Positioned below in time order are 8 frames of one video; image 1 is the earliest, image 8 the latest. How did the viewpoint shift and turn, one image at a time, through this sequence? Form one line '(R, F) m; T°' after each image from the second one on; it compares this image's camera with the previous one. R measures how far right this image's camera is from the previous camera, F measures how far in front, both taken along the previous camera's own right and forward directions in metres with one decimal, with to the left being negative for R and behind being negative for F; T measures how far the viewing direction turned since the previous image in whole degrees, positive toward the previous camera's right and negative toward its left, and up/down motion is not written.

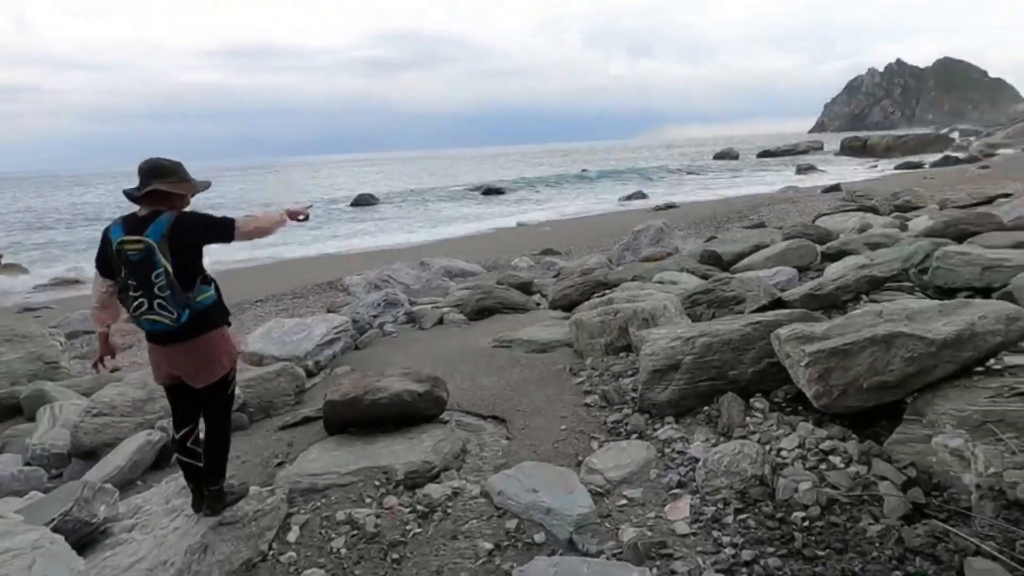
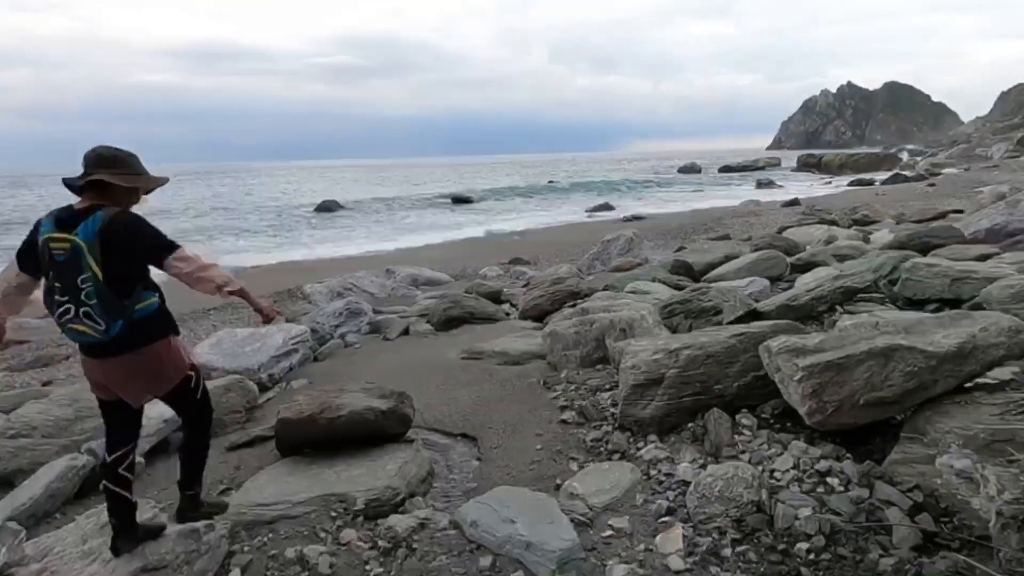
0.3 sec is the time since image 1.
(0.0, +0.3) m; +4°
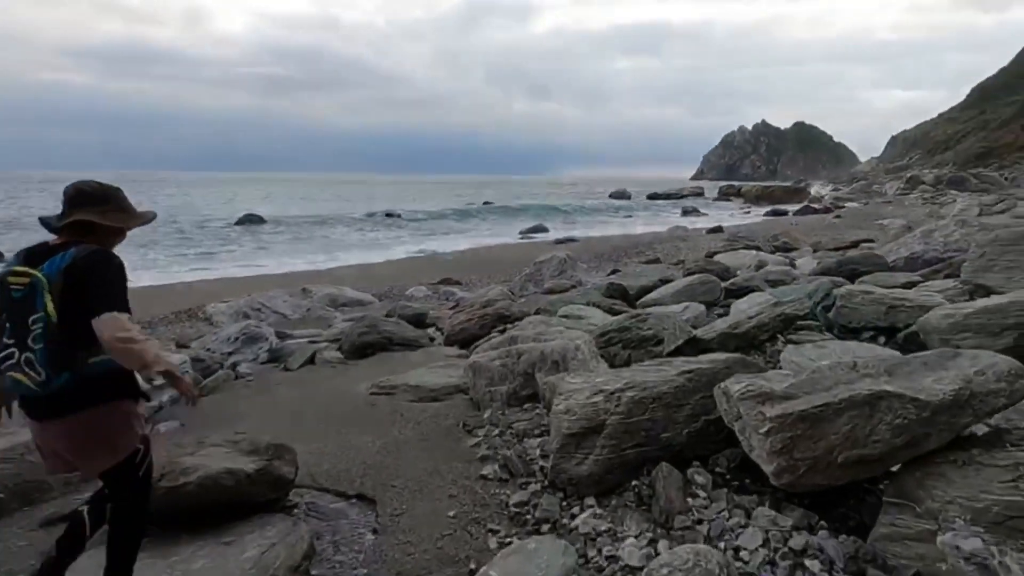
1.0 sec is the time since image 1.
(+0.2, +0.8) m; +7°
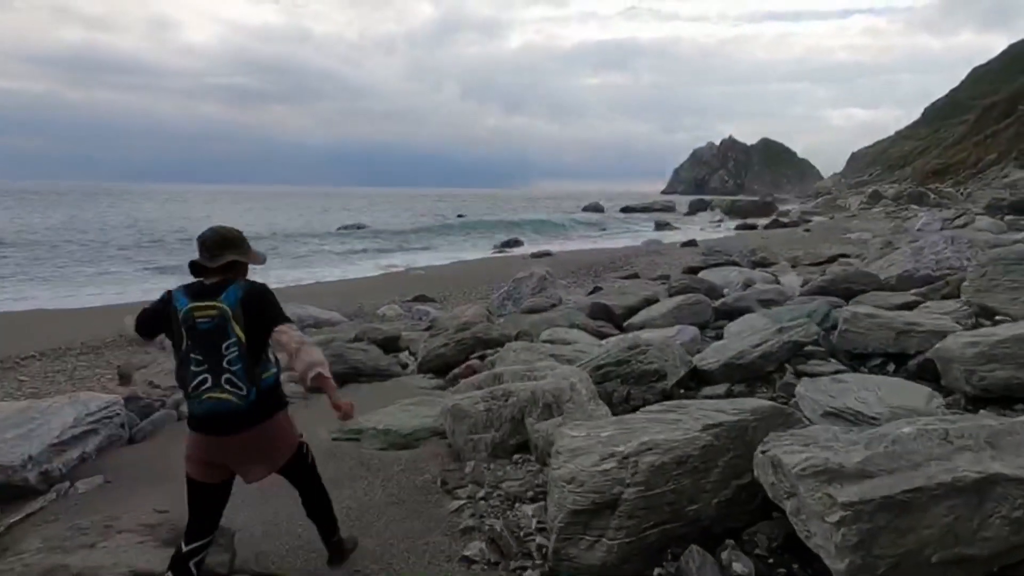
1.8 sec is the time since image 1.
(-0.1, +0.7) m; +3°
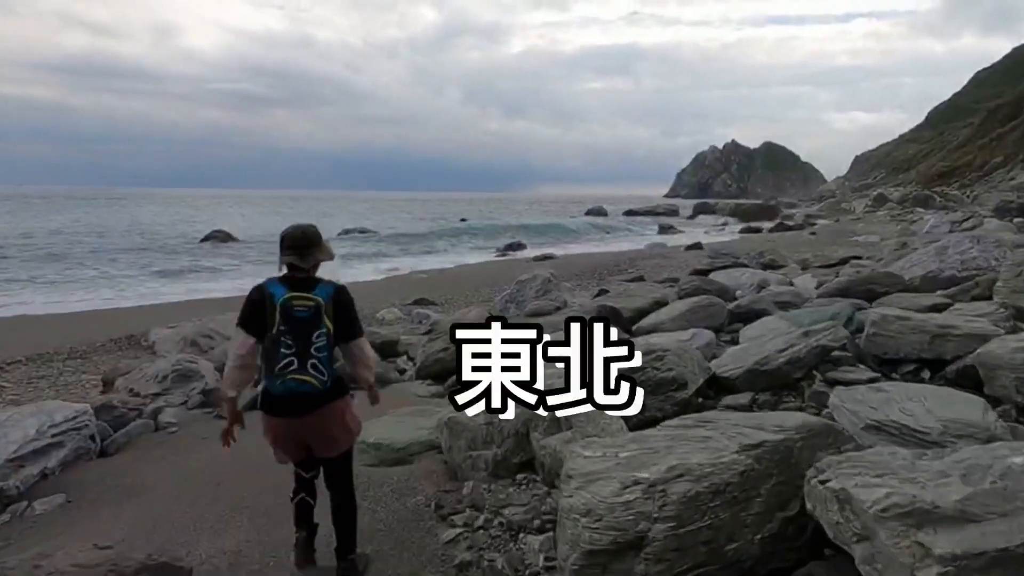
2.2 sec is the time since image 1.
(0.0, +0.5) m; 0°
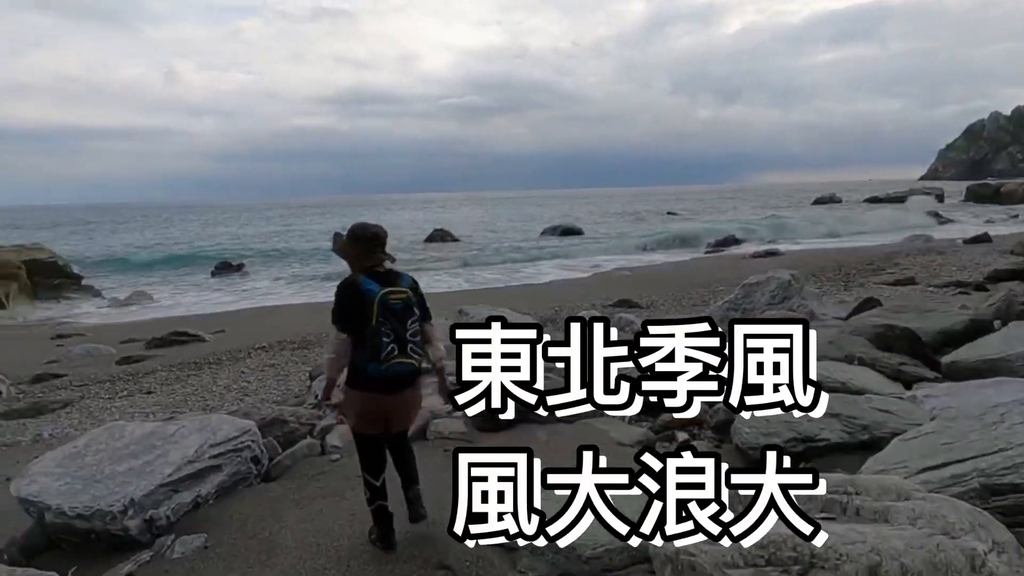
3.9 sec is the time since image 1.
(-0.3, +1.6) m; -21°
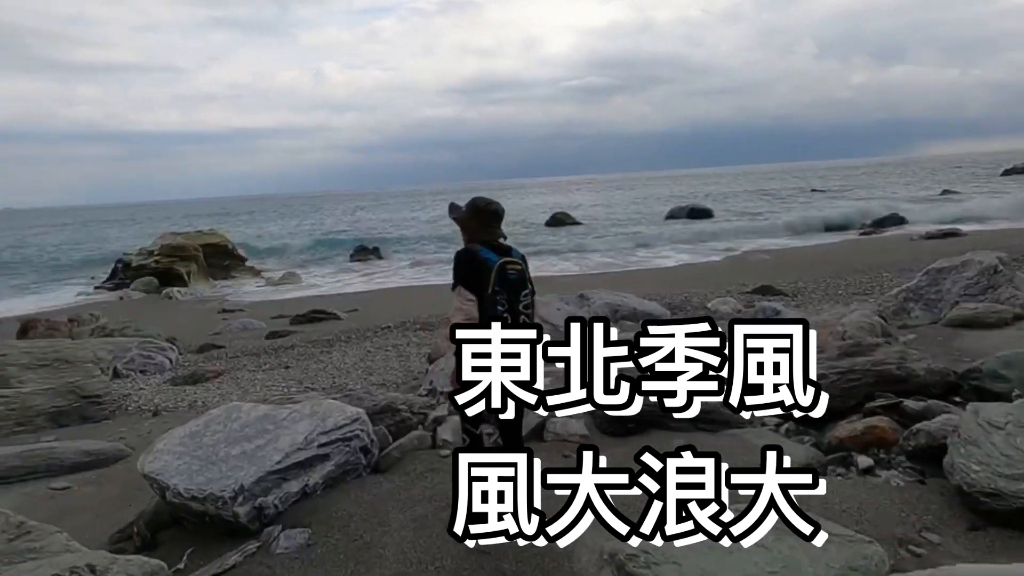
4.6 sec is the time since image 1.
(-0.1, +0.6) m; -13°
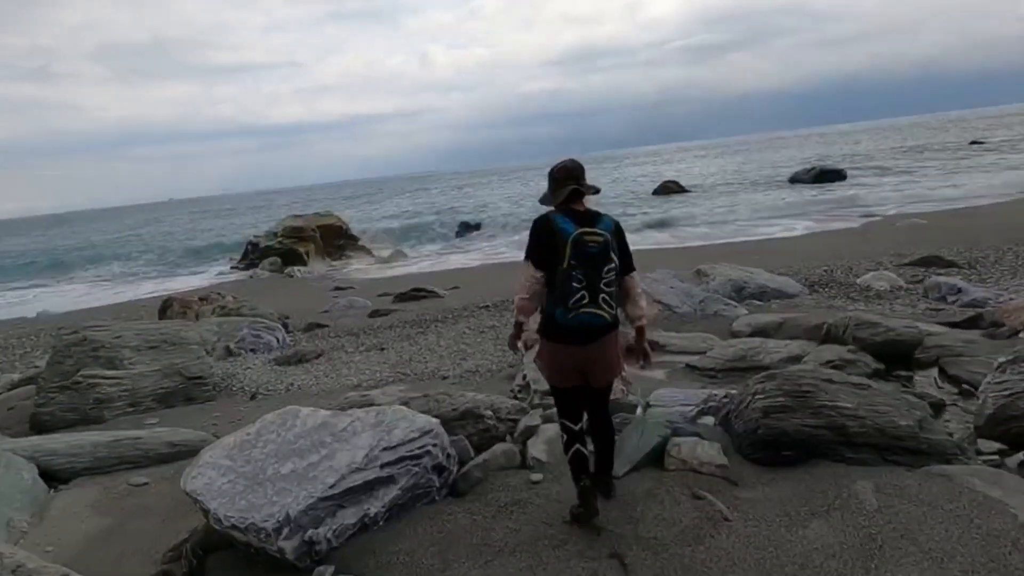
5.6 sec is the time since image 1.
(0.0, +1.0) m; -11°
